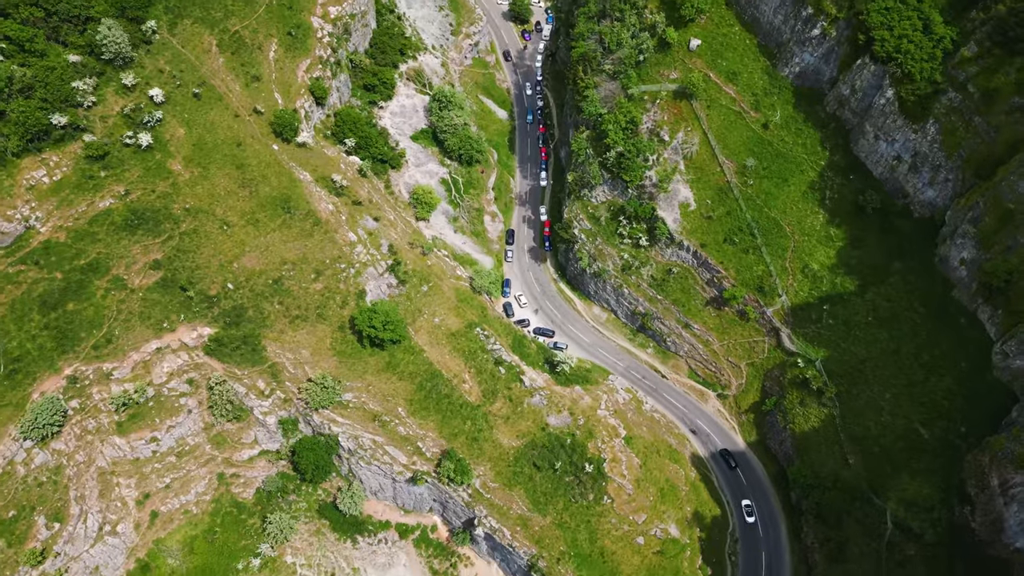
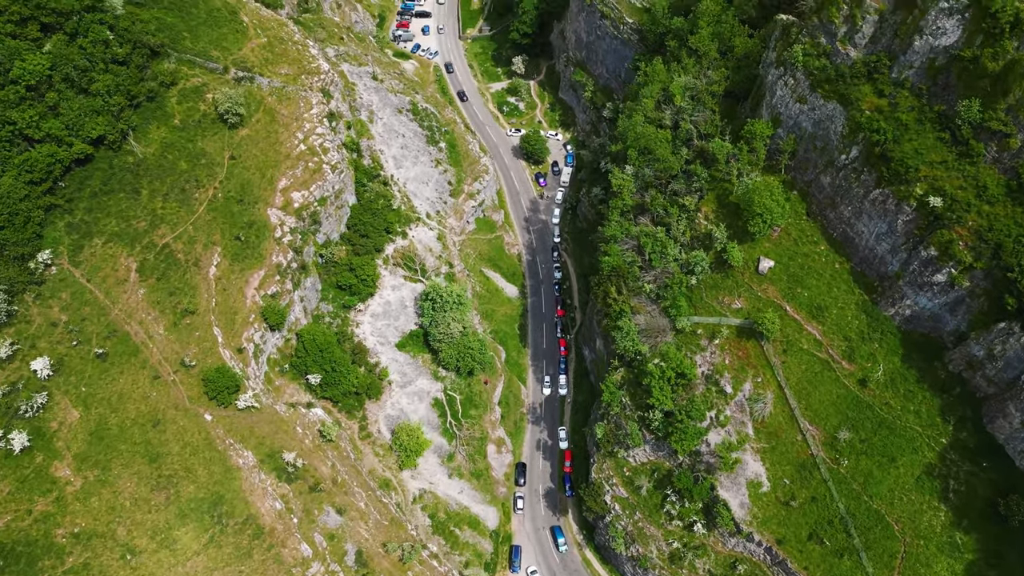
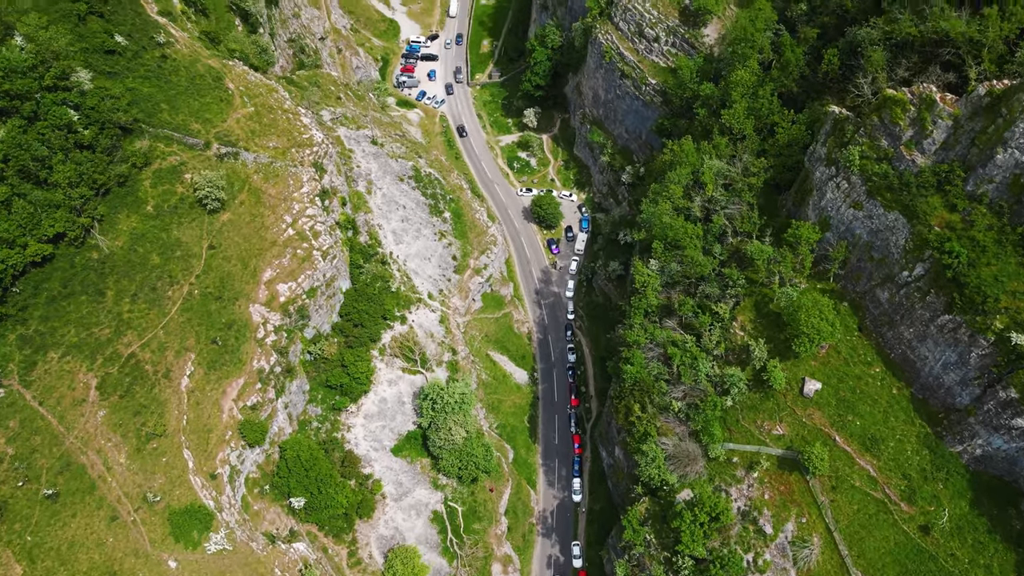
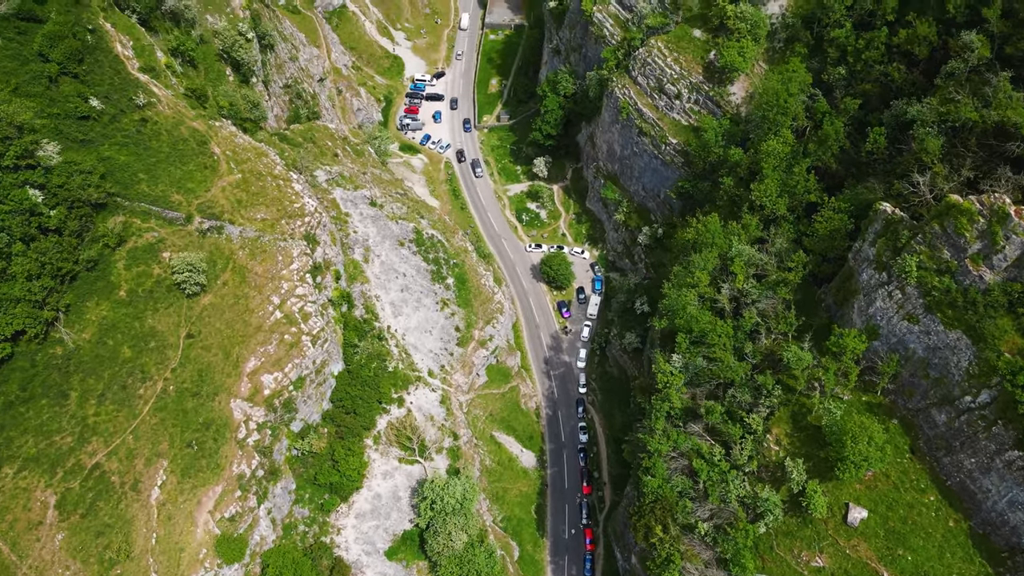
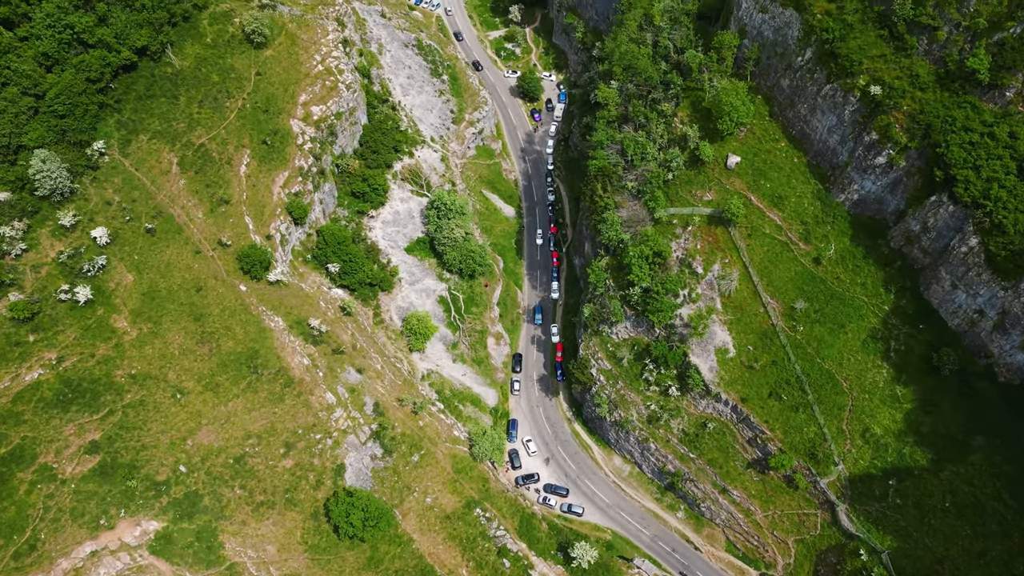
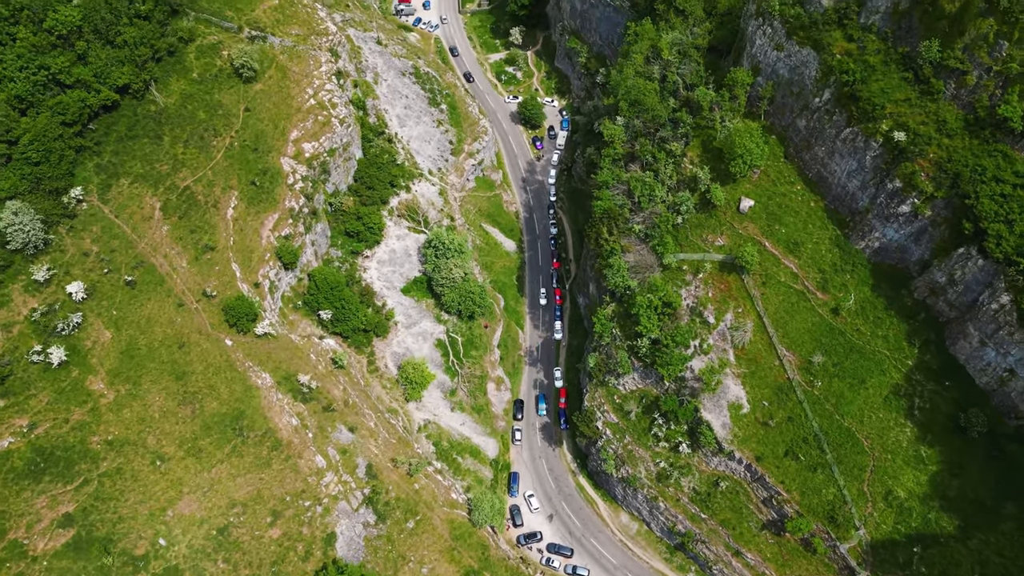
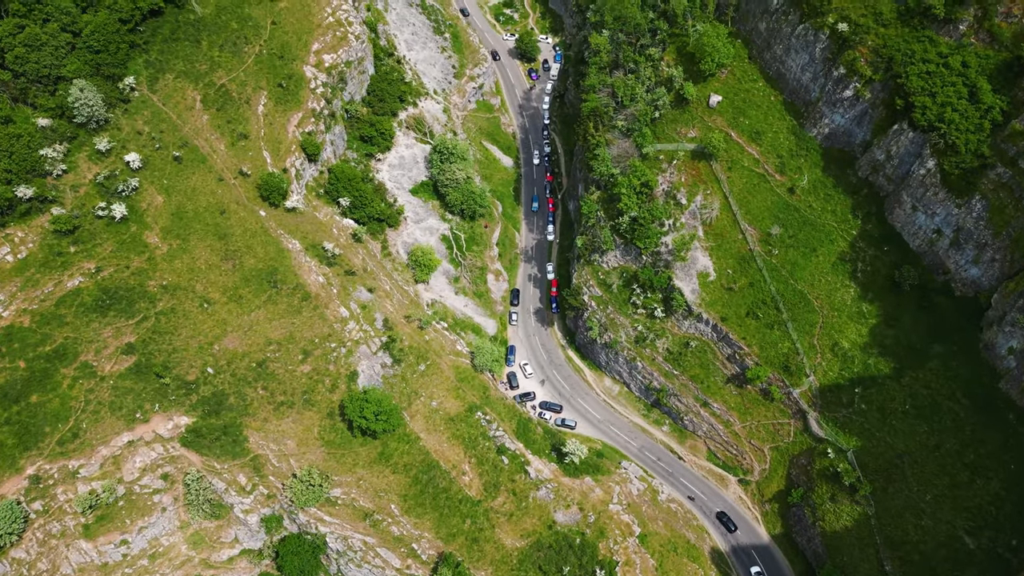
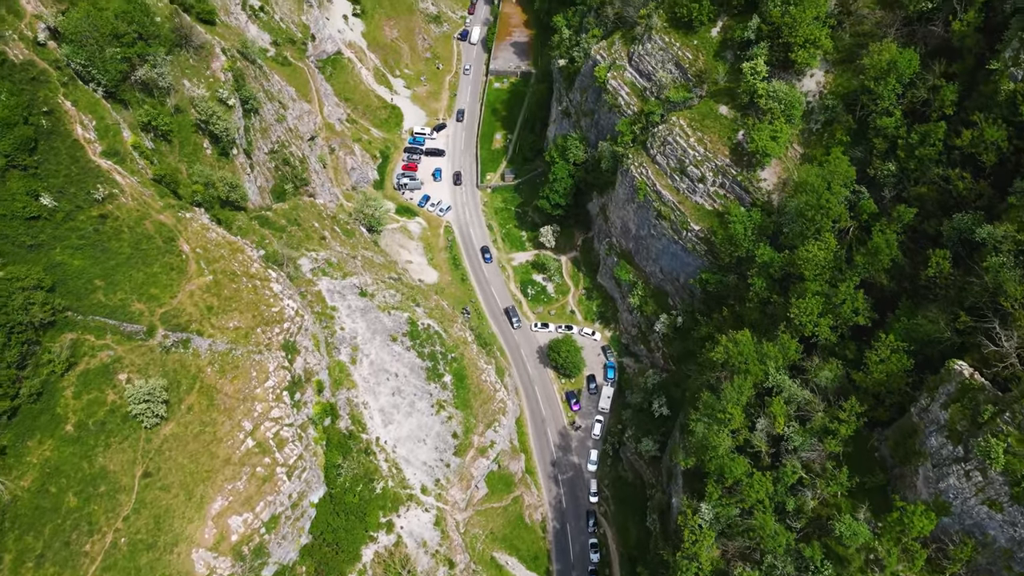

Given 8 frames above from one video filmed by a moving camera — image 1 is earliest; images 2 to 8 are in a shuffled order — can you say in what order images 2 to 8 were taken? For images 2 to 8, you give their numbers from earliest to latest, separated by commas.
7, 5, 6, 2, 3, 4, 8
